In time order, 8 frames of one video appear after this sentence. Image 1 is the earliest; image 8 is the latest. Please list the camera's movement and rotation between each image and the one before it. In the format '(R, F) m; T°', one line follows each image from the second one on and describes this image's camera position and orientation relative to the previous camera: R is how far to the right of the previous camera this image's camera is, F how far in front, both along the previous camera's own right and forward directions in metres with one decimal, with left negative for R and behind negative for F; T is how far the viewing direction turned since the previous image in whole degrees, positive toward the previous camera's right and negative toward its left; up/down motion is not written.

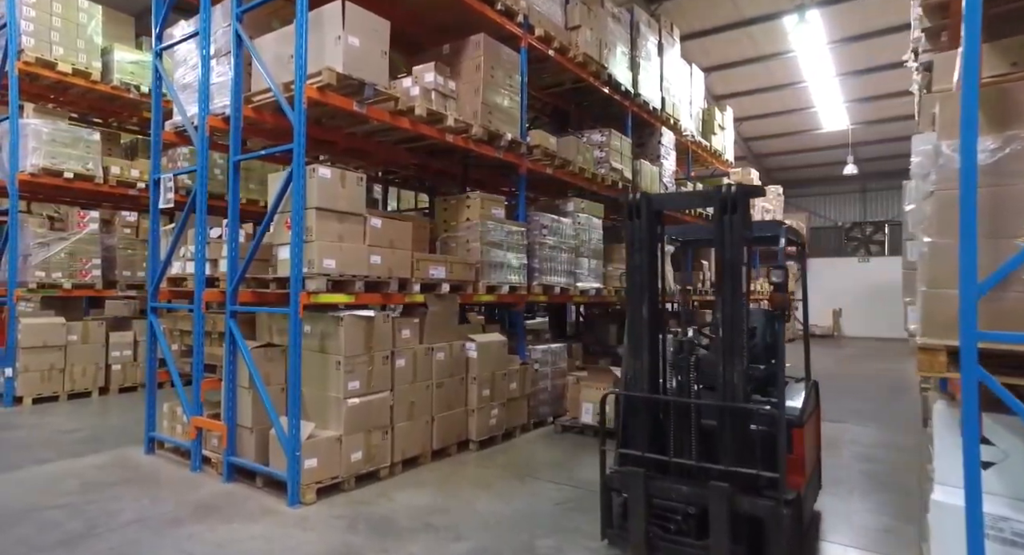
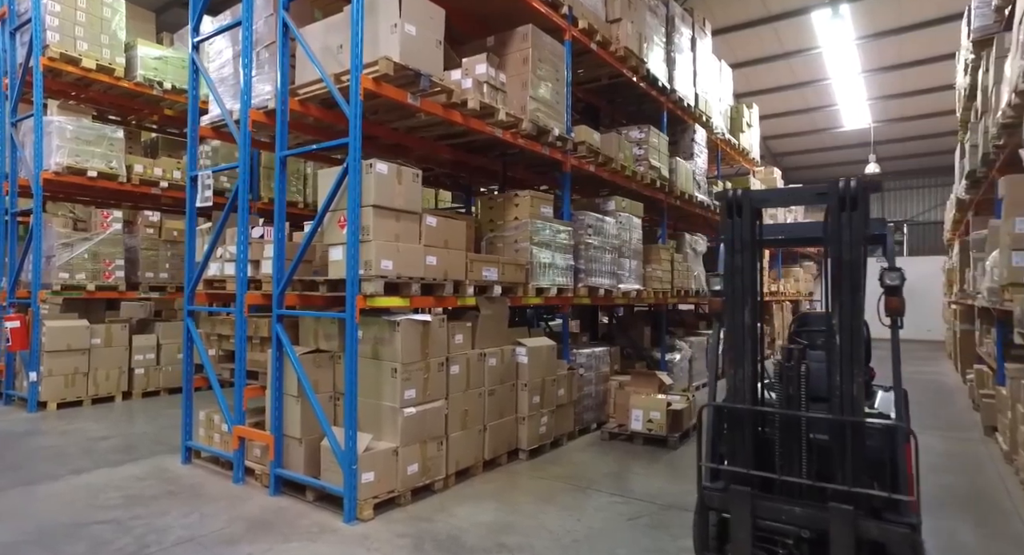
(-0.5, +0.3) m; 0°
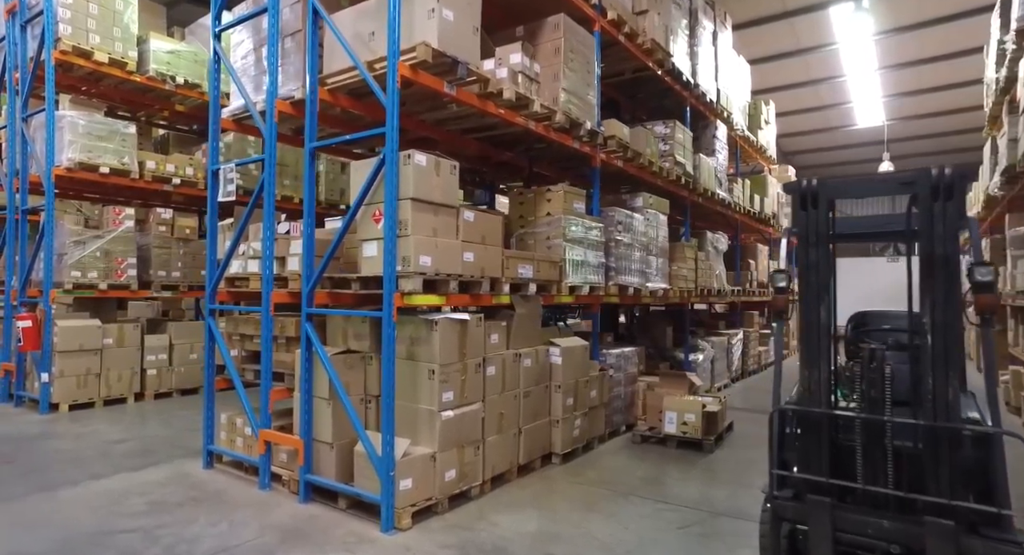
(-0.3, +0.2) m; 0°
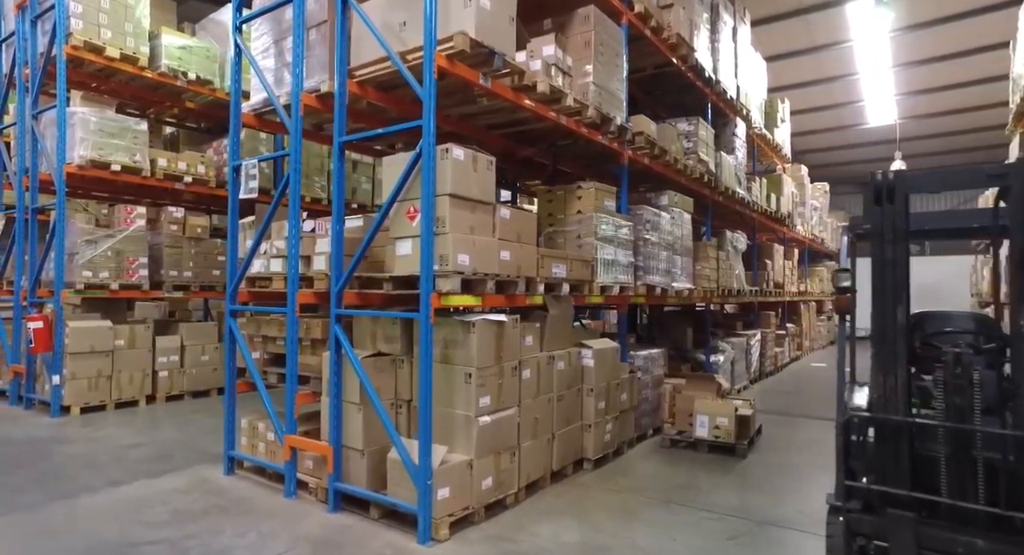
(-0.3, +0.2) m; 0°
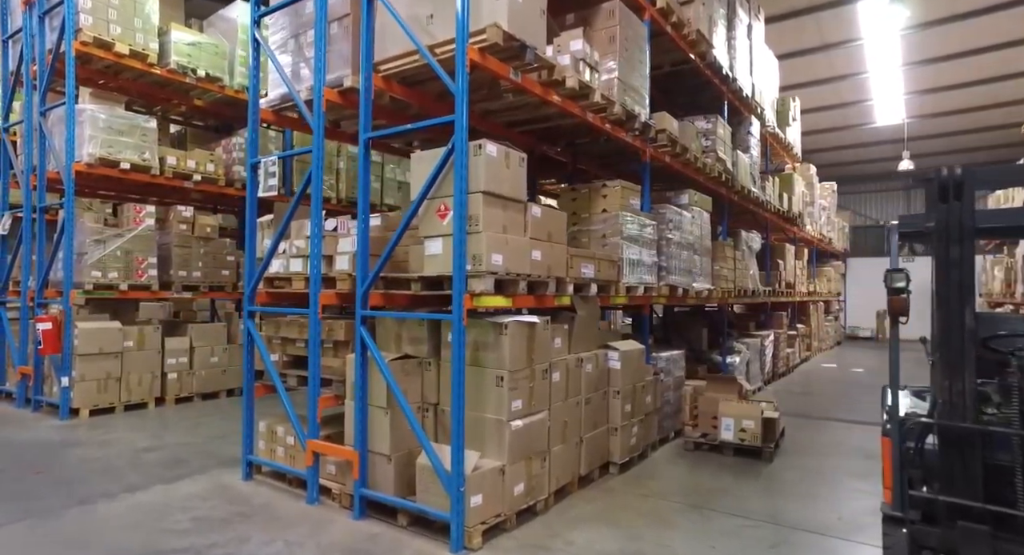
(-0.2, +0.1) m; 0°
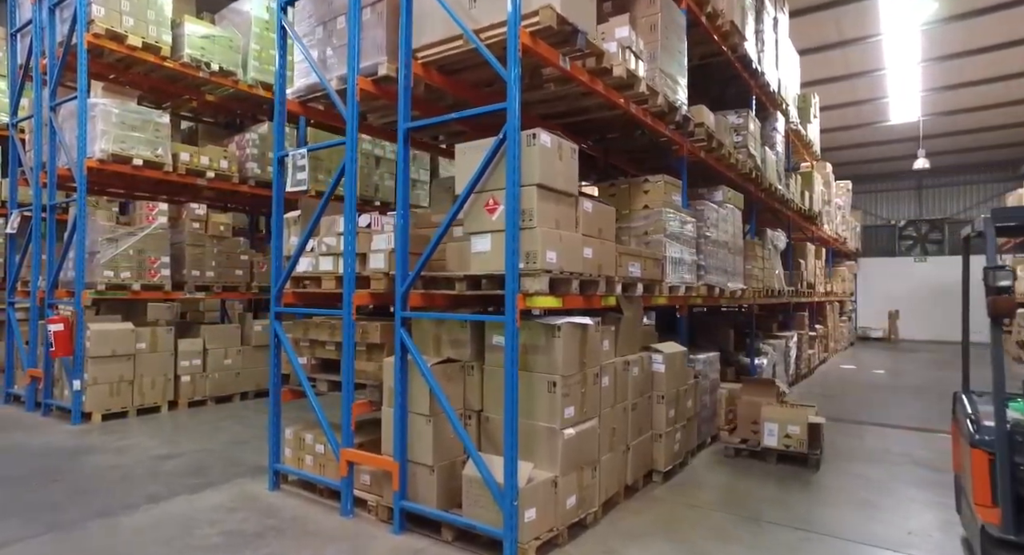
(-0.3, +0.3) m; 0°
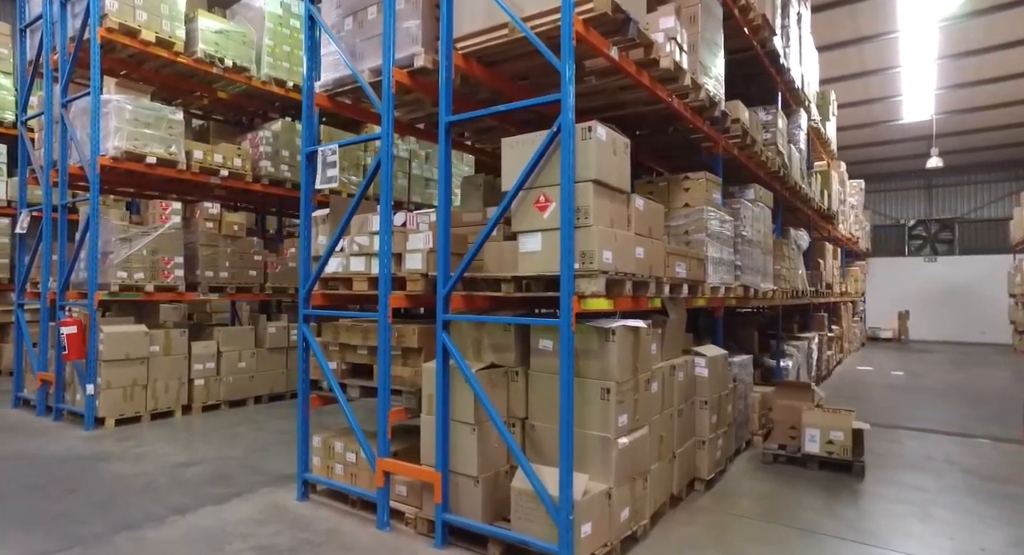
(-0.3, +0.2) m; 0°
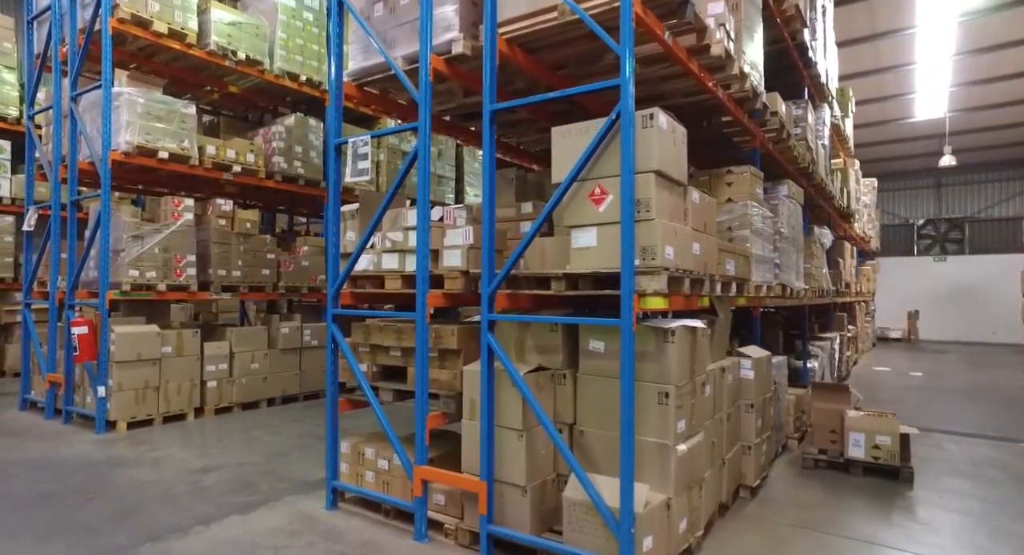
(-0.3, +0.2) m; 0°
